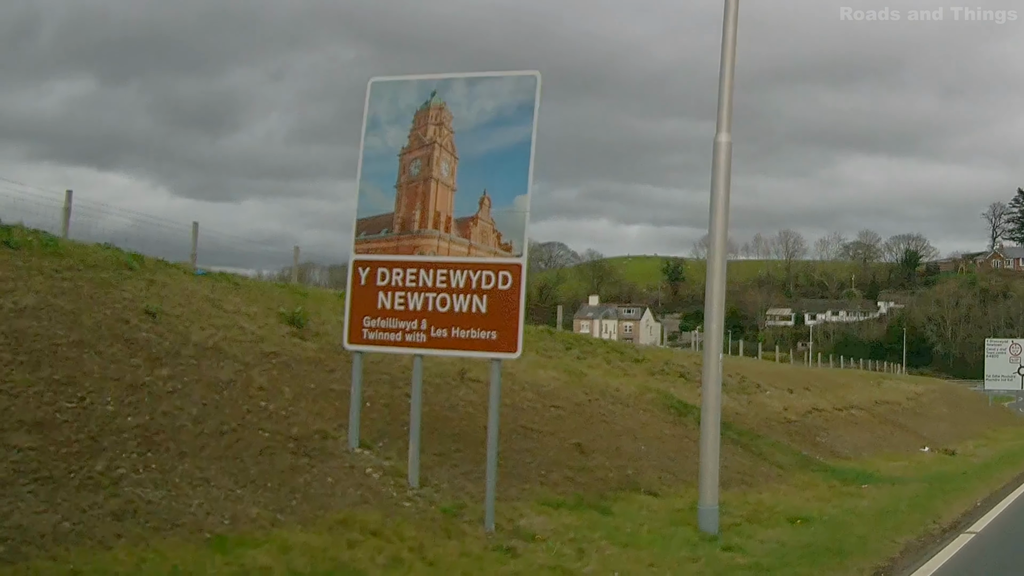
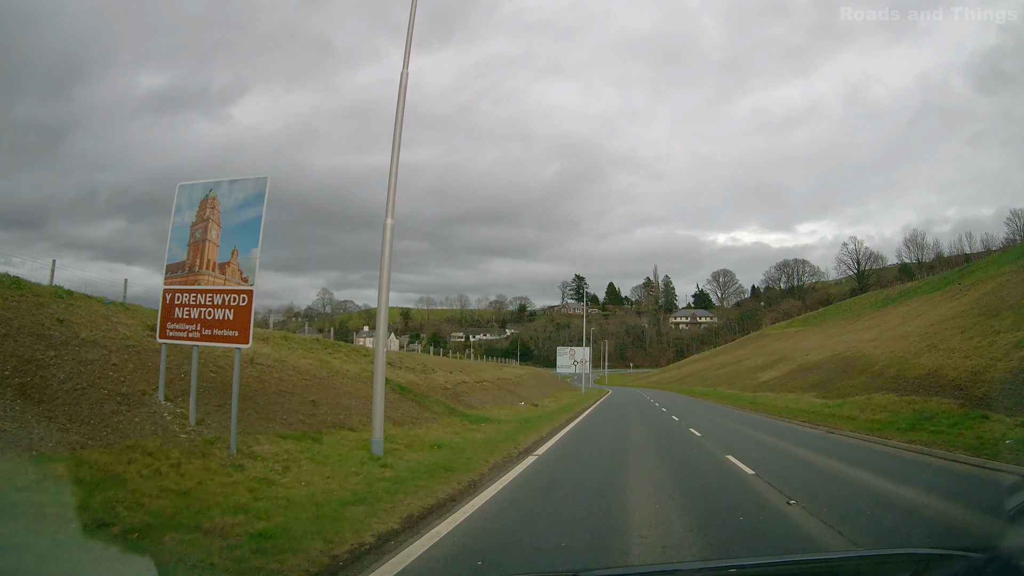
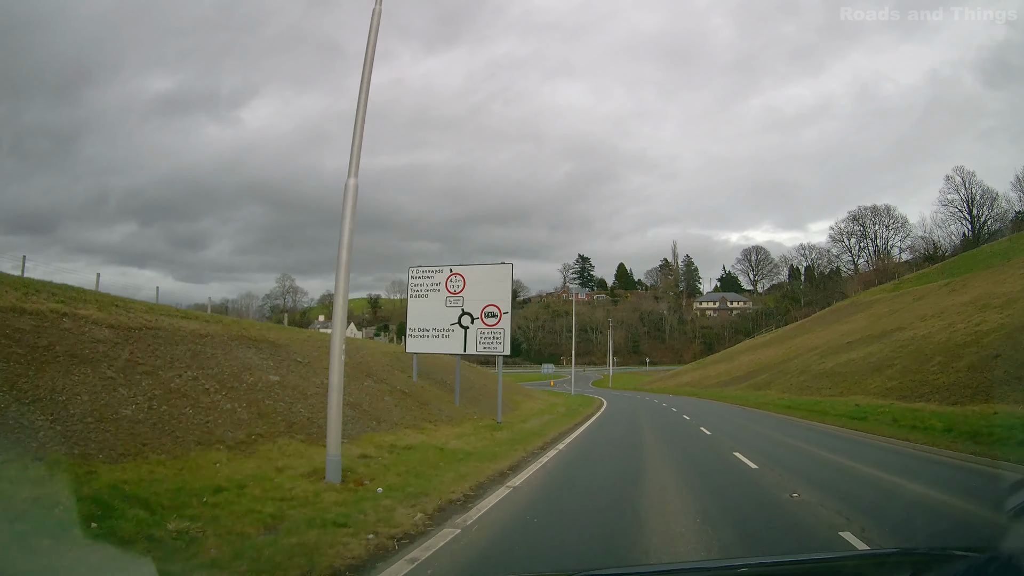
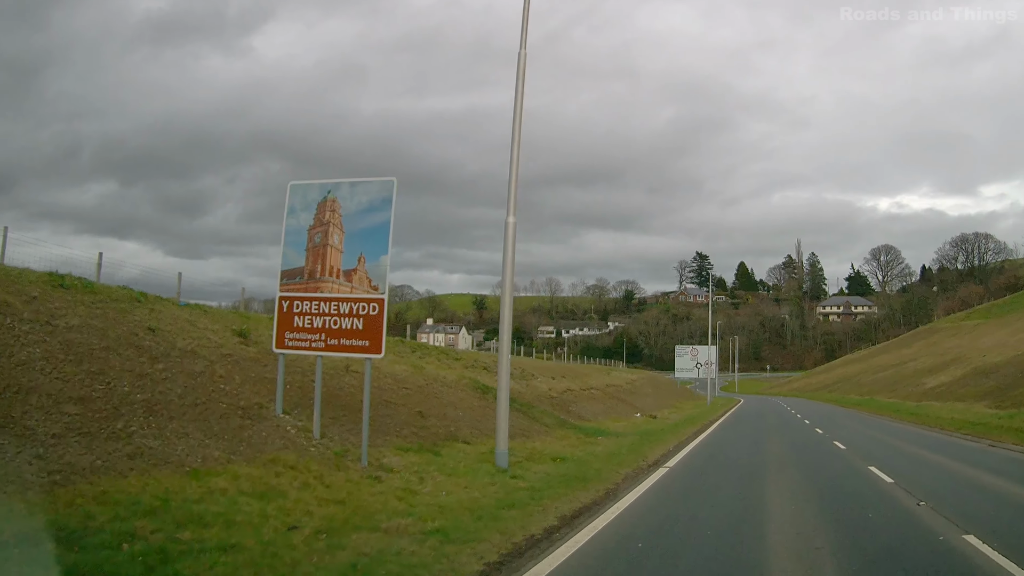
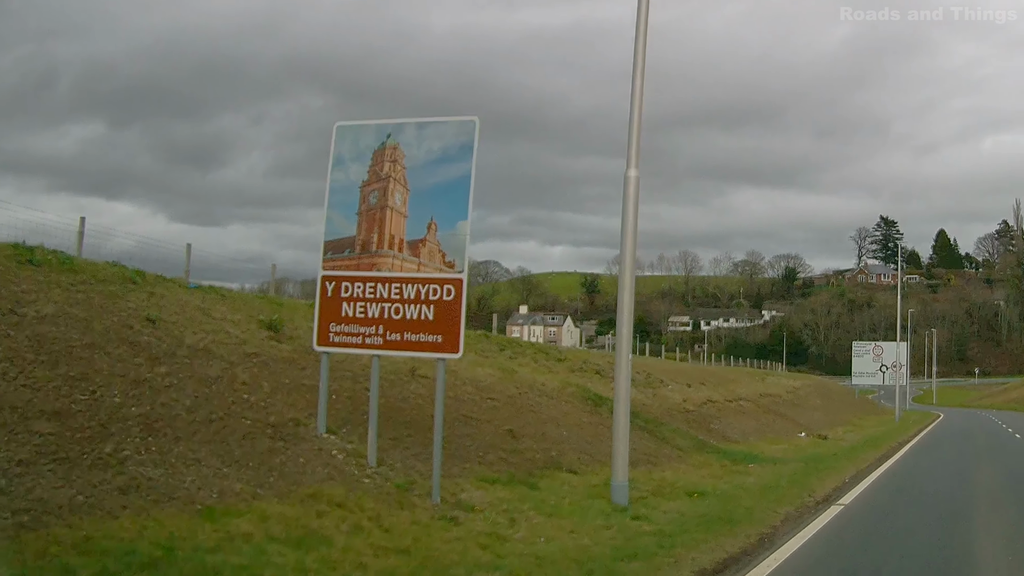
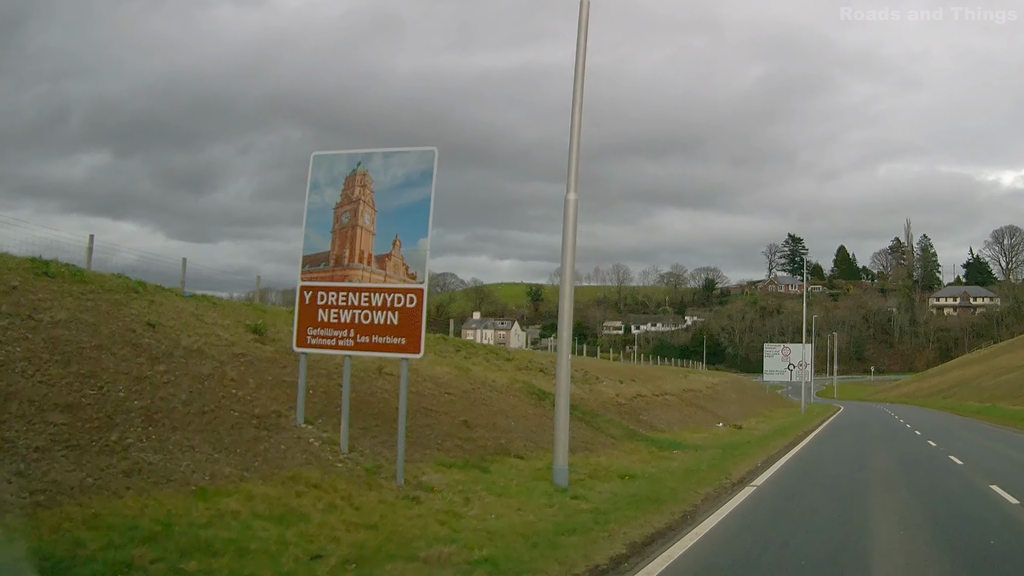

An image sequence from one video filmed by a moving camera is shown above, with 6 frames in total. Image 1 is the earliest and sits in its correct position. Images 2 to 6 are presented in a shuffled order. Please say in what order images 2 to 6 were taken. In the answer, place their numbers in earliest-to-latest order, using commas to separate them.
5, 6, 4, 2, 3
